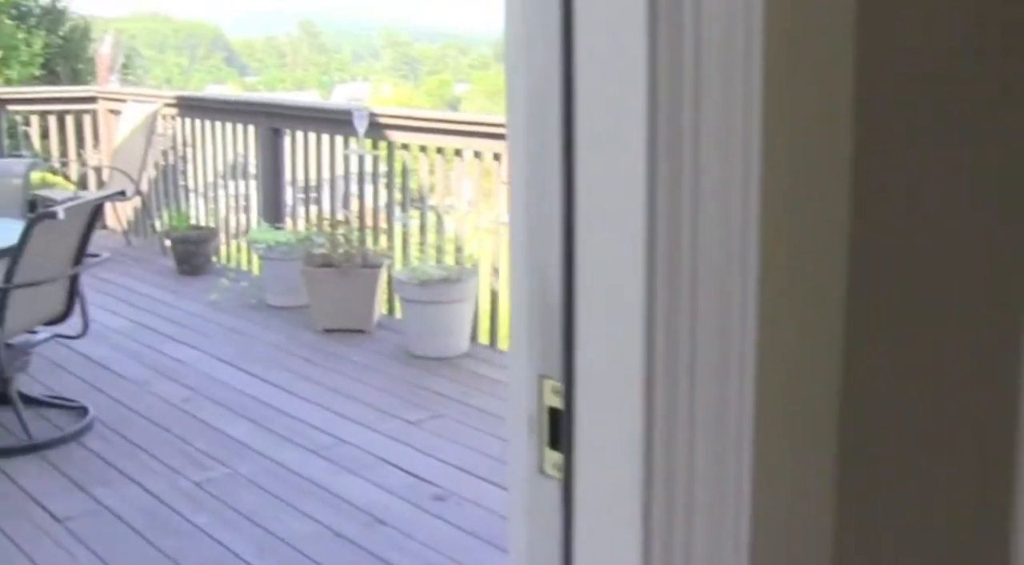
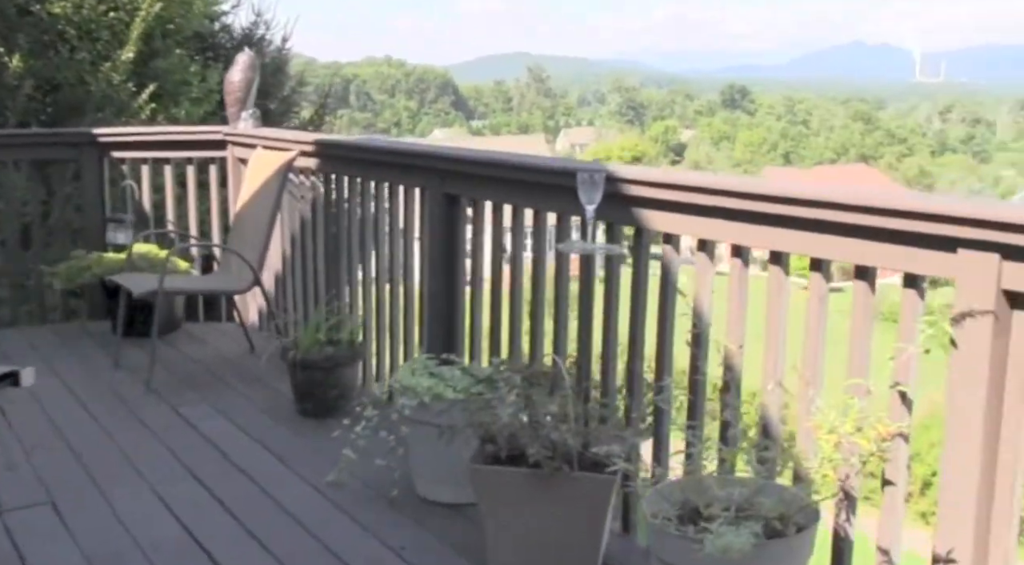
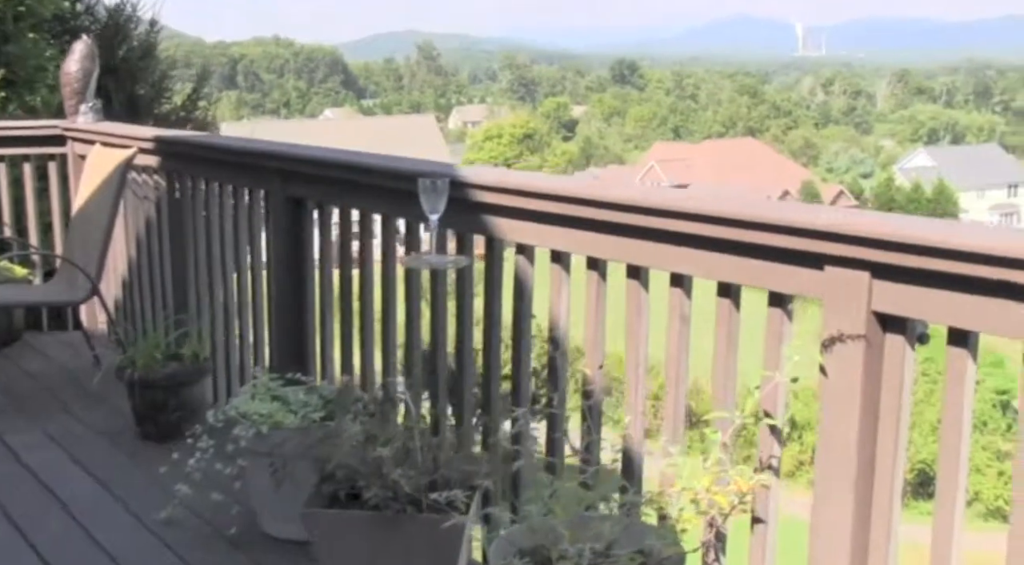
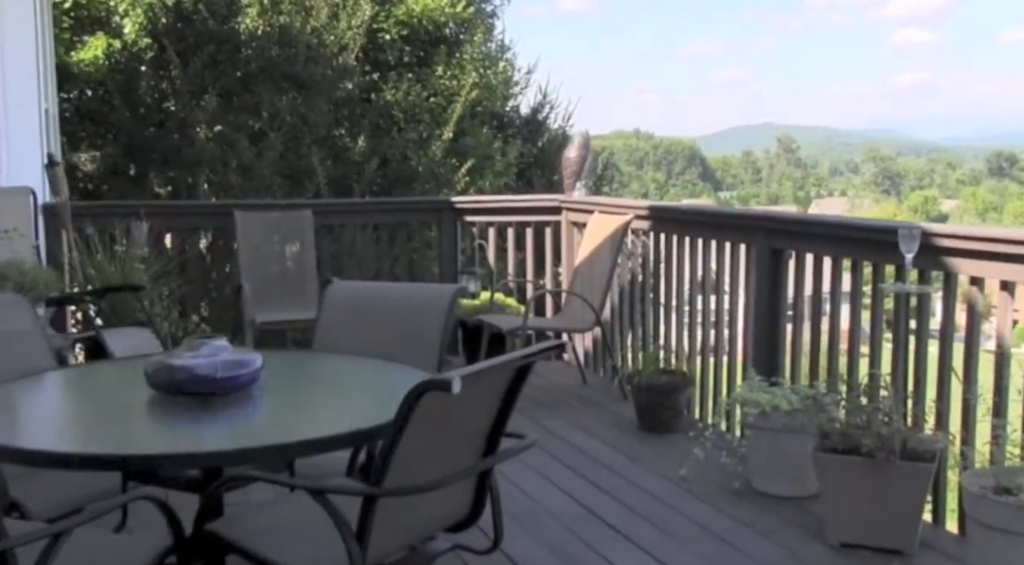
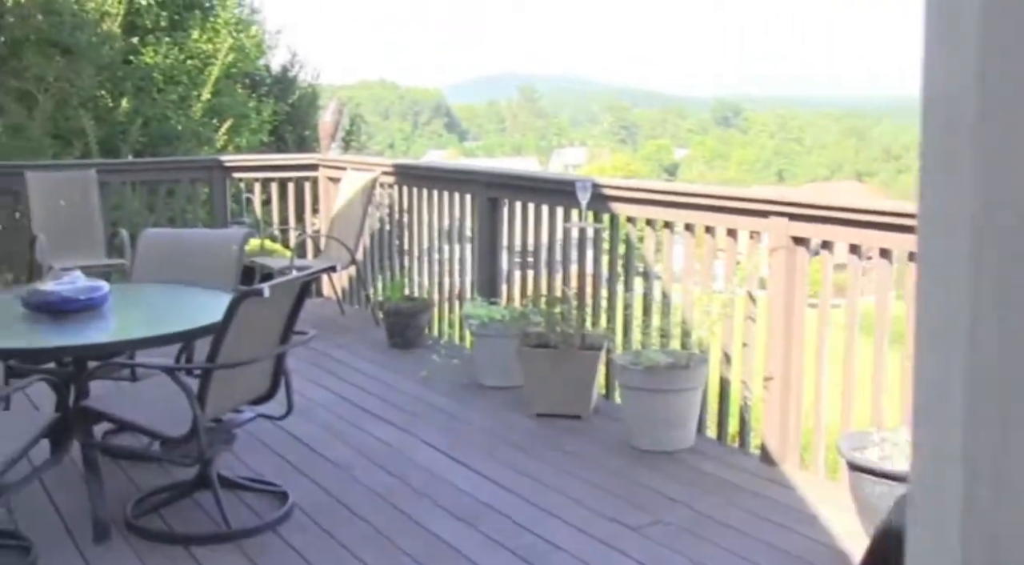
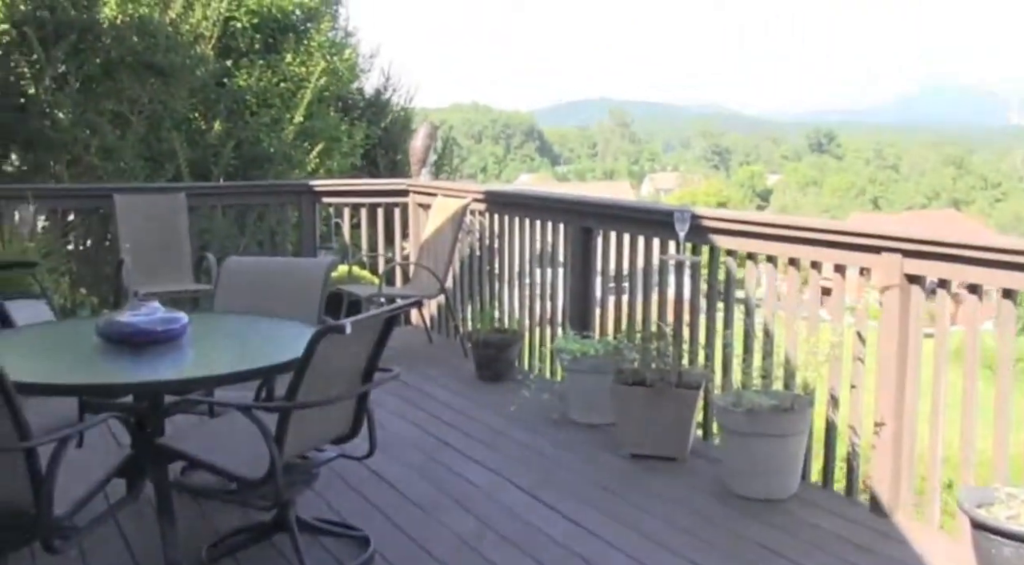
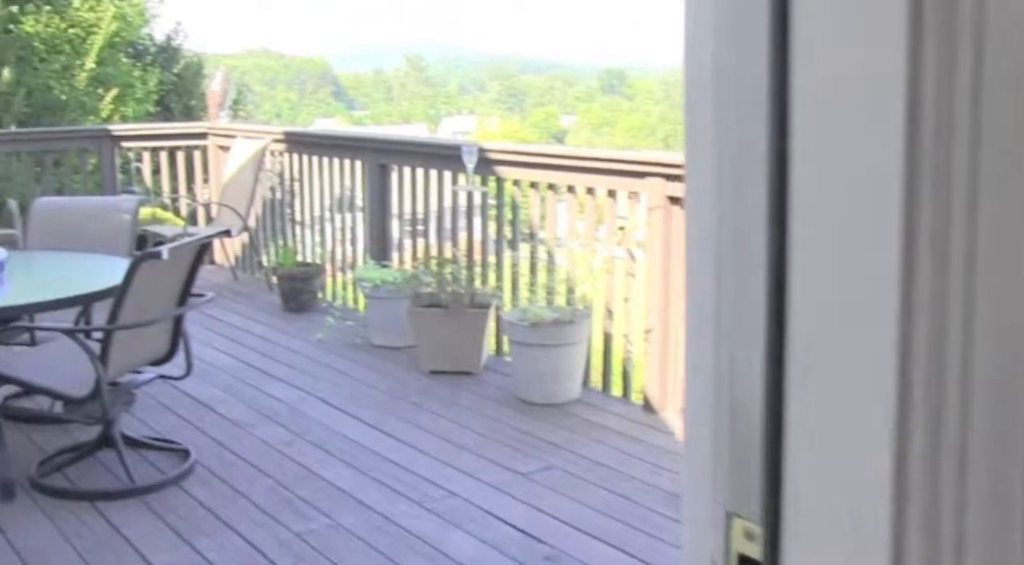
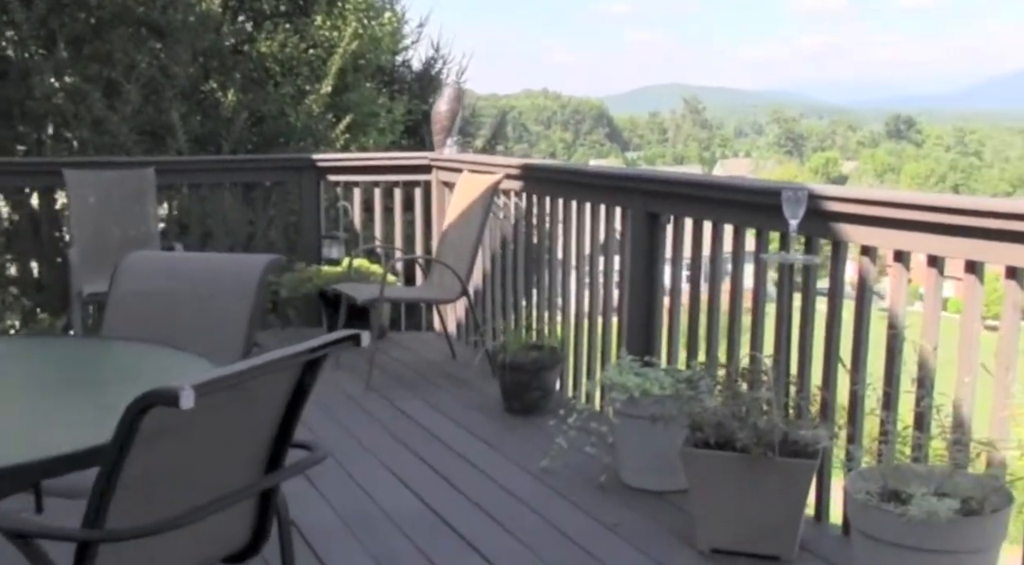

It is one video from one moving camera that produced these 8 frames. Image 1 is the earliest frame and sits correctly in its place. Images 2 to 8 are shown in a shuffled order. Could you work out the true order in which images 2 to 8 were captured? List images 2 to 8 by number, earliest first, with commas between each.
7, 5, 6, 4, 8, 2, 3
